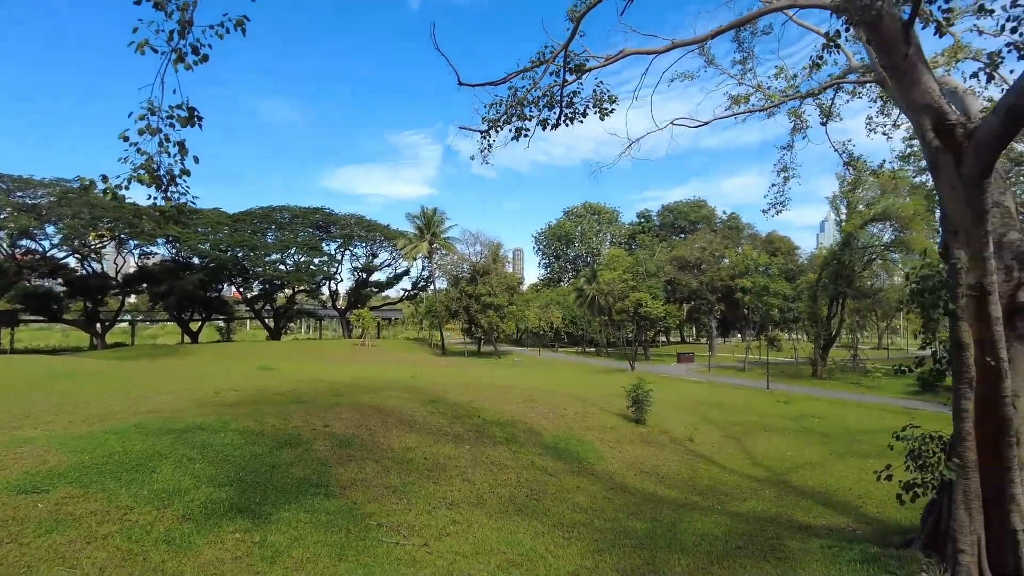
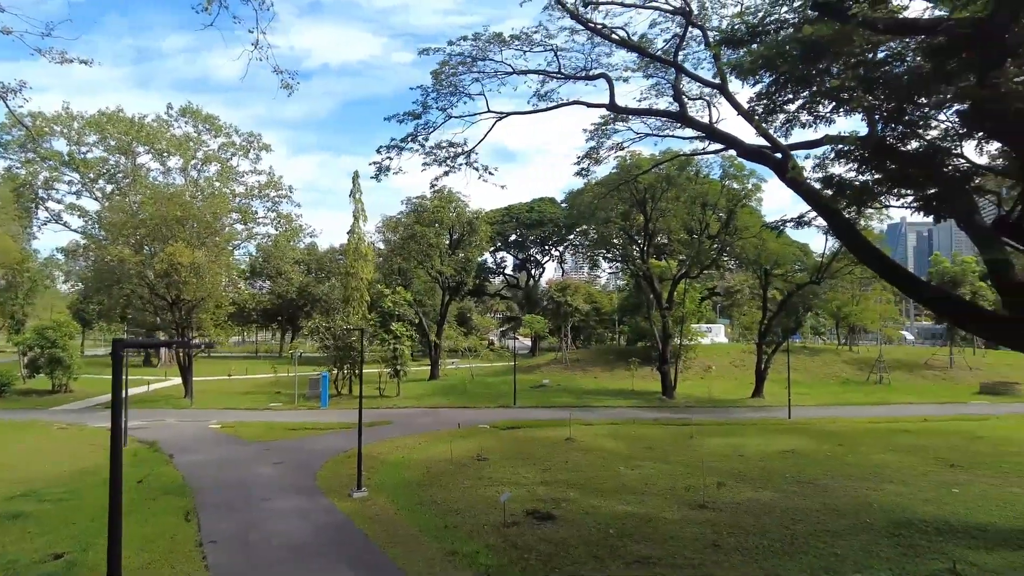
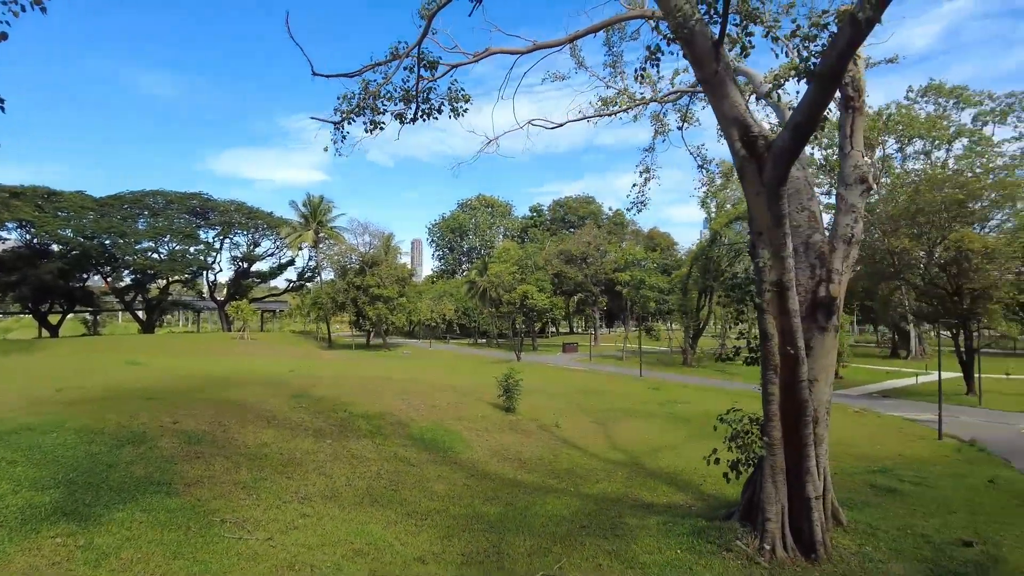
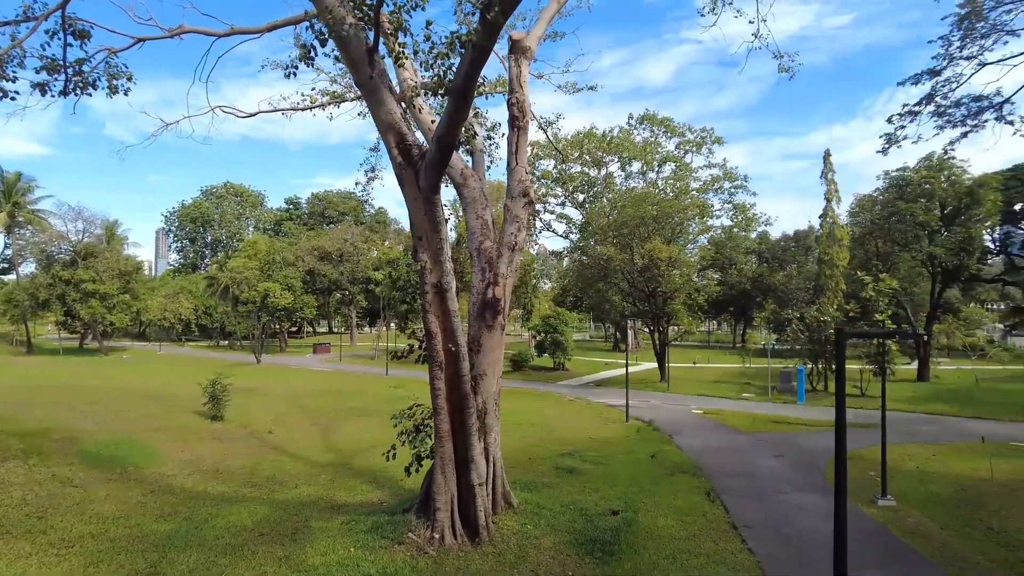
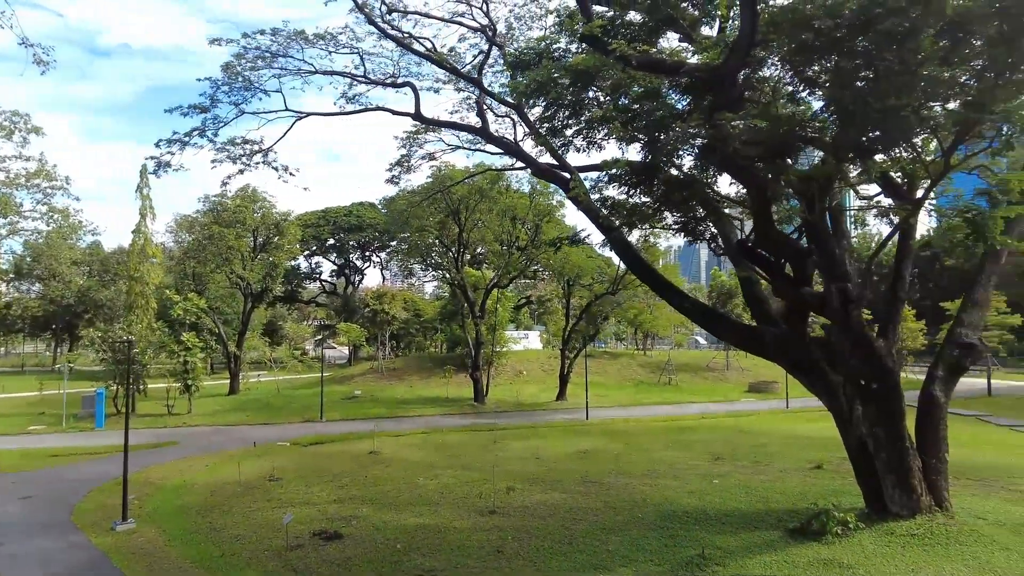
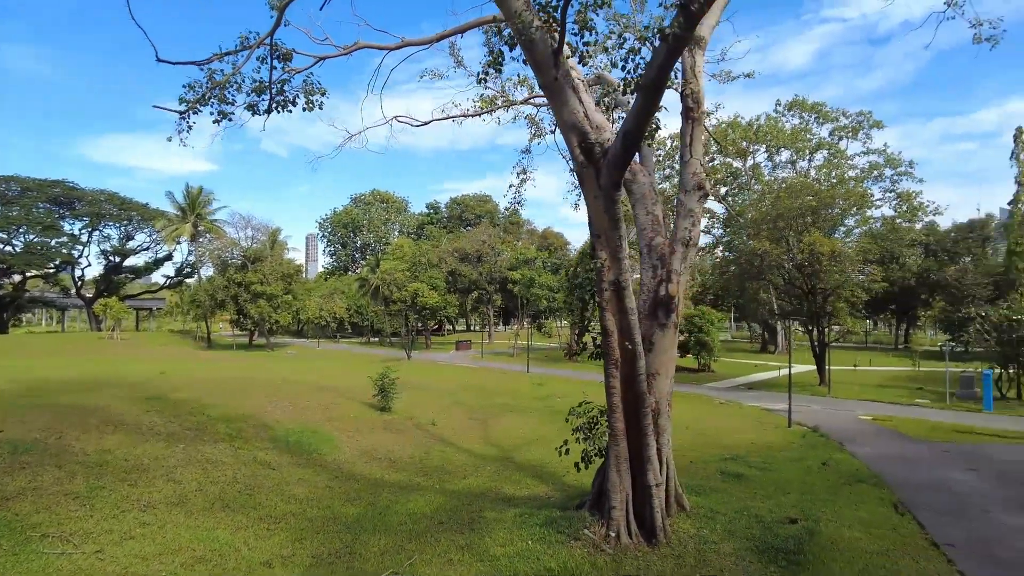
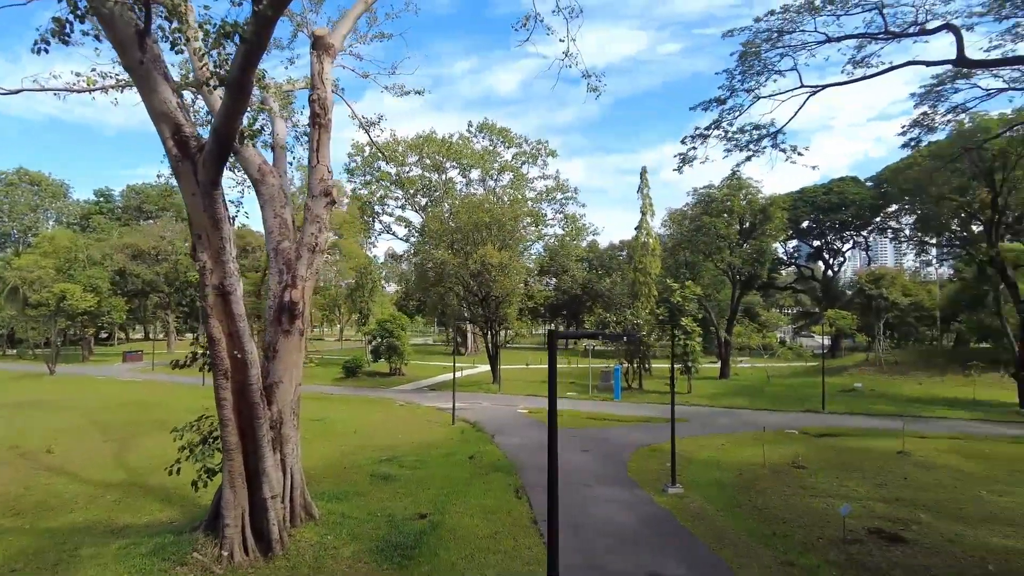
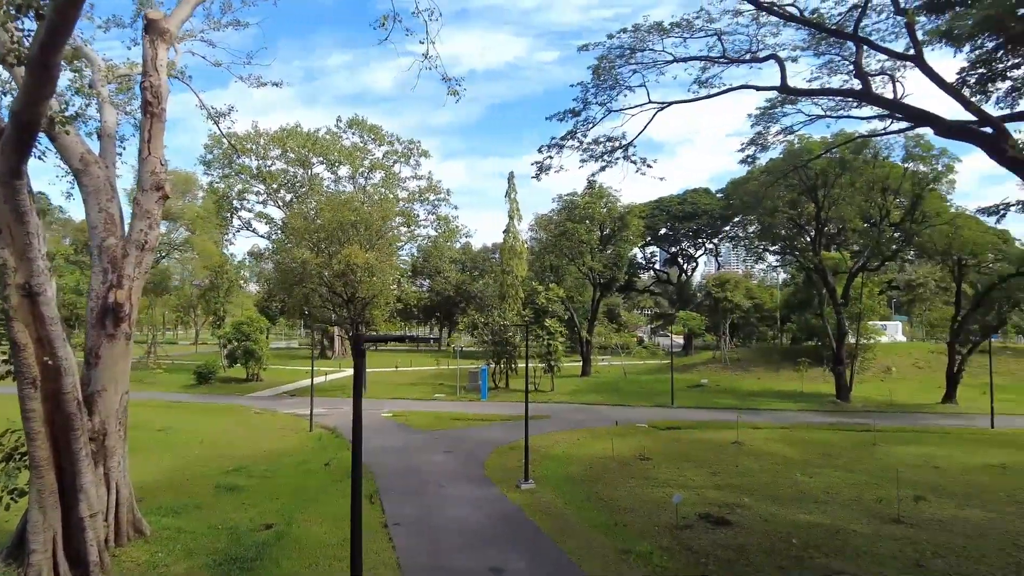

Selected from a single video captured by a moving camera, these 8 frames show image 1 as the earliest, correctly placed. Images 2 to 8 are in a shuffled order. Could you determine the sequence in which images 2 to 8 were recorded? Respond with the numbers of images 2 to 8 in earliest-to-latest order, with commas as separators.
3, 6, 4, 7, 8, 2, 5
